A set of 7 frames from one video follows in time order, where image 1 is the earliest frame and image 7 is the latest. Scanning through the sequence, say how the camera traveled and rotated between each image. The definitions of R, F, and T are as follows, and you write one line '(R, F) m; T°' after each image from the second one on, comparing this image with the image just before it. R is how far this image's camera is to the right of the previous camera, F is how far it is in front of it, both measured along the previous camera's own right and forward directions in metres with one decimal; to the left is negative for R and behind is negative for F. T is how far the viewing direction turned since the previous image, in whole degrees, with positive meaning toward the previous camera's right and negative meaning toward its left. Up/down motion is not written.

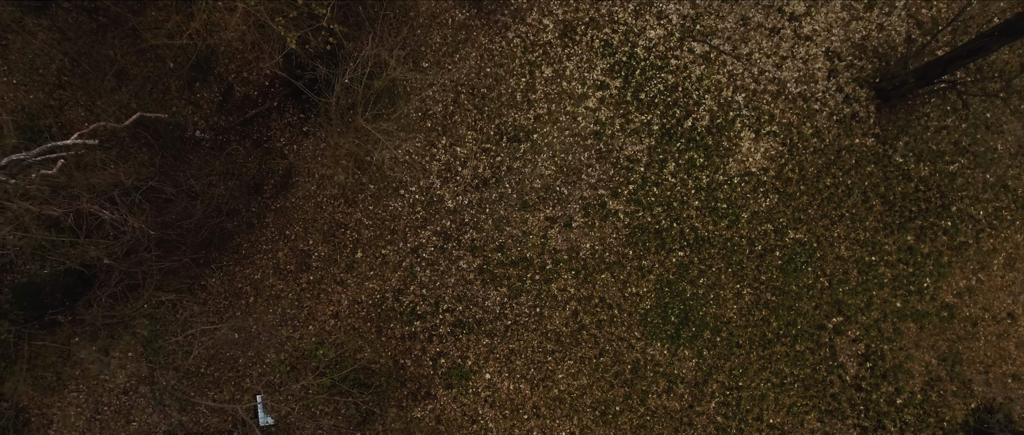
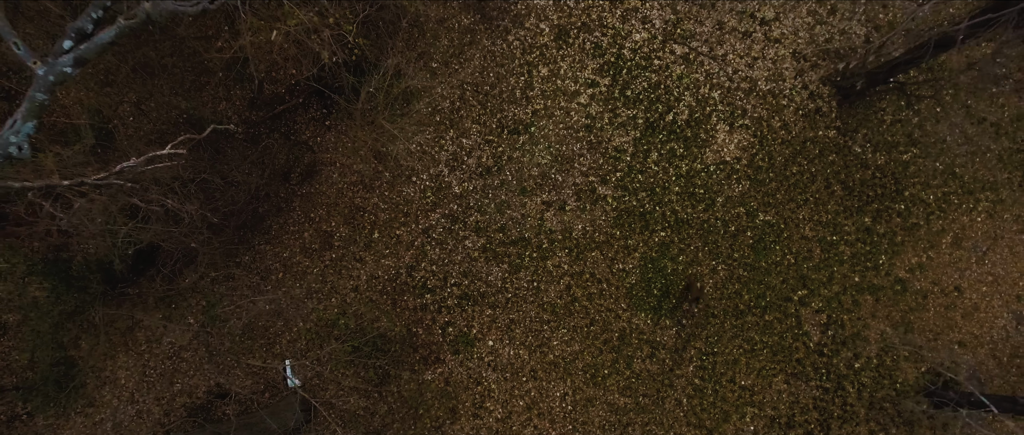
(0.0, -0.8) m; 0°
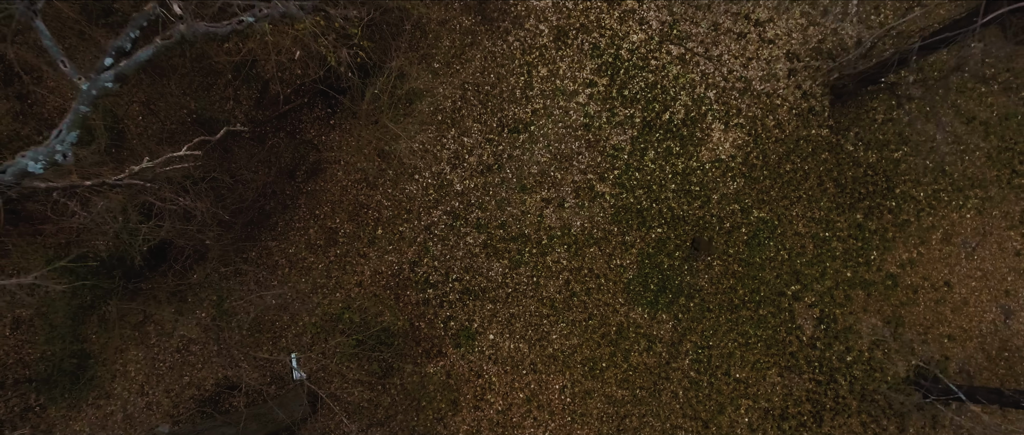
(0.0, -0.2) m; 0°
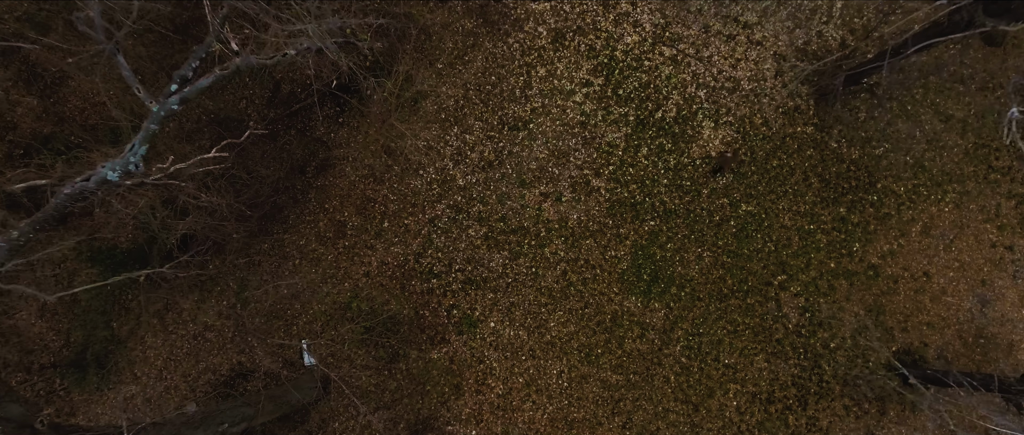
(0.0, -0.4) m; 0°
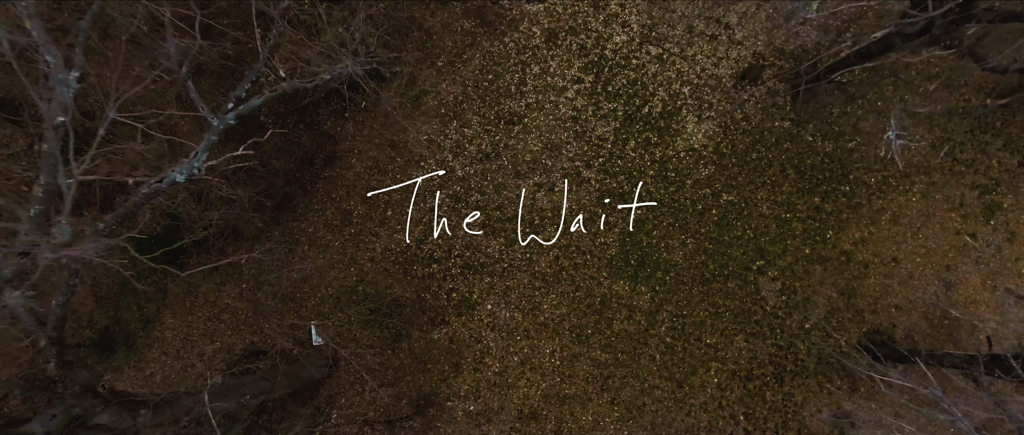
(0.0, -0.5) m; 0°
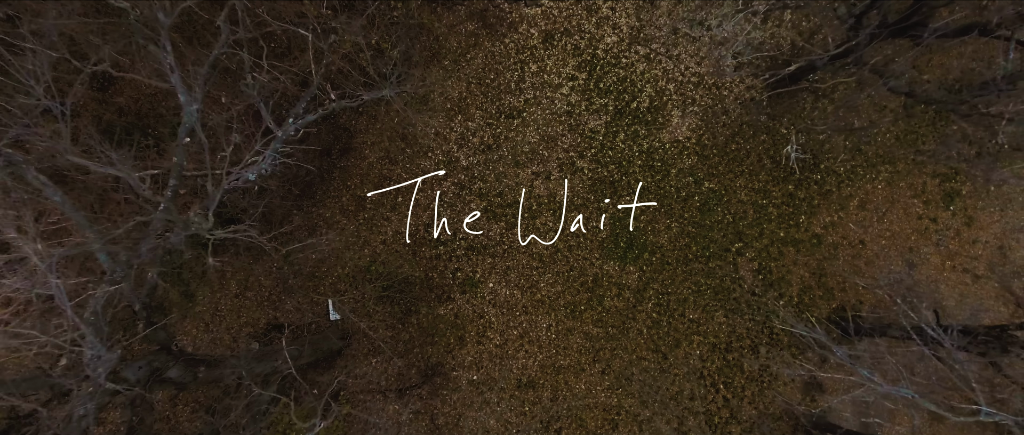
(0.0, -0.8) m; 0°
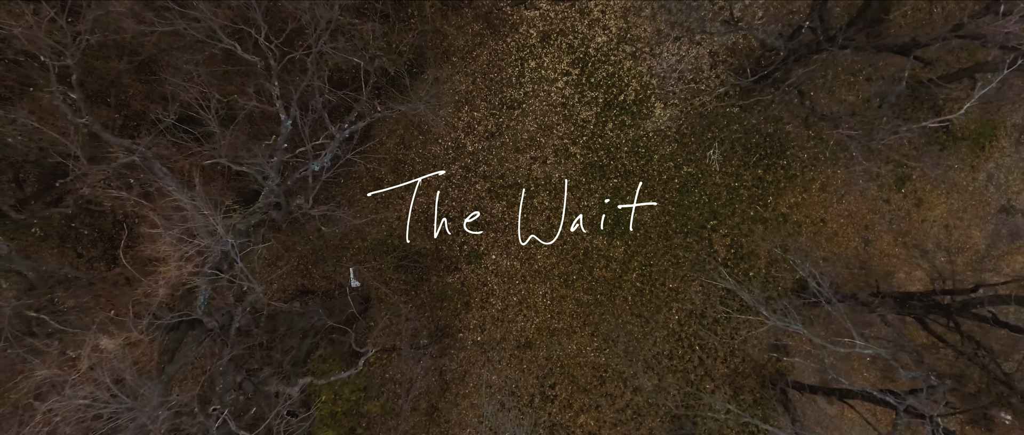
(0.0, -1.2) m; 0°
